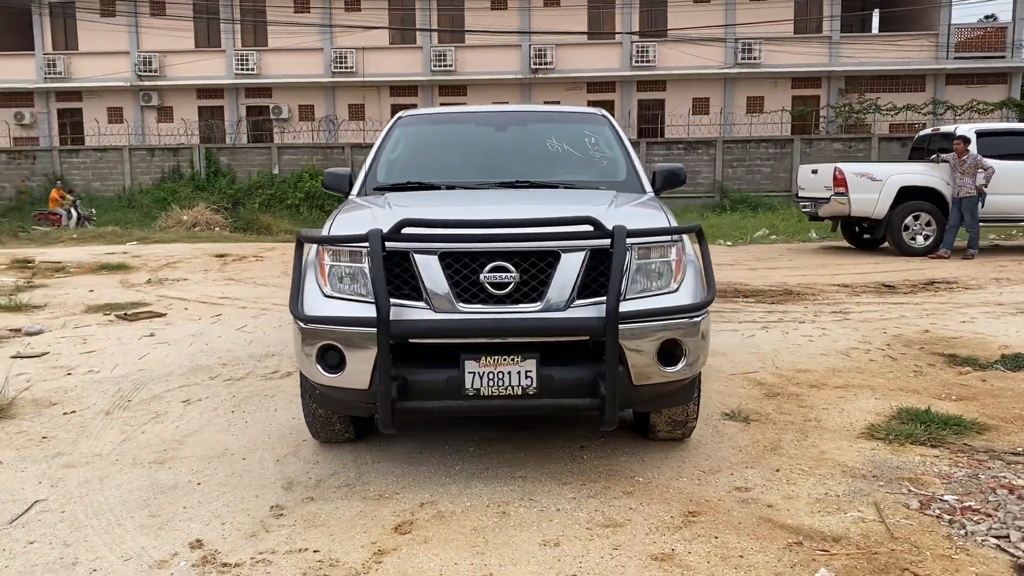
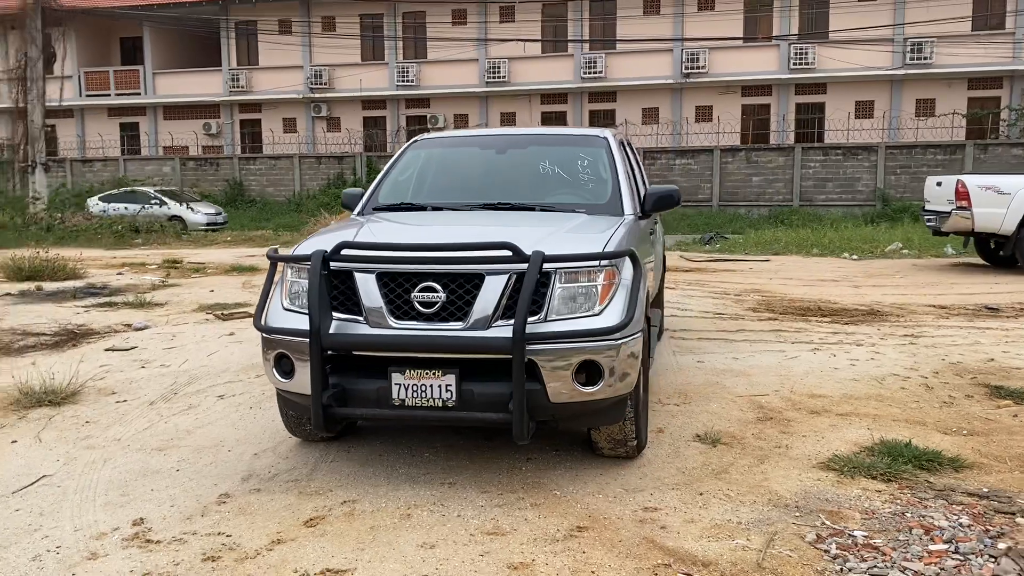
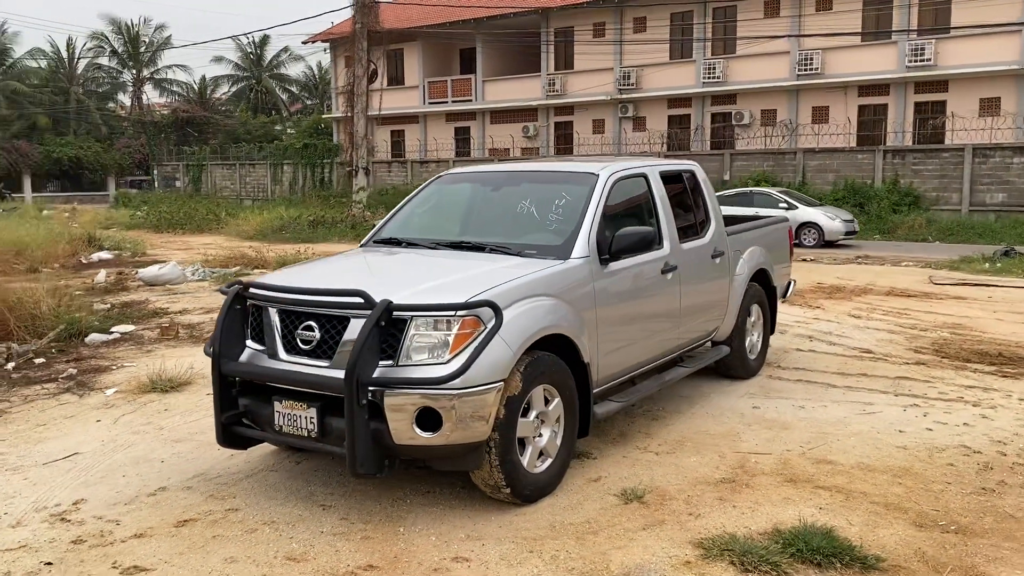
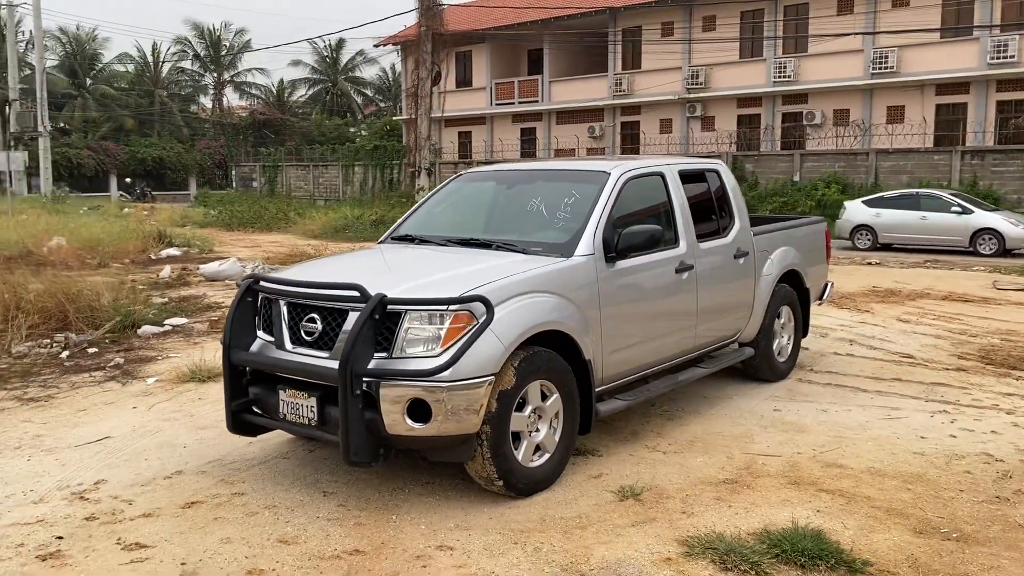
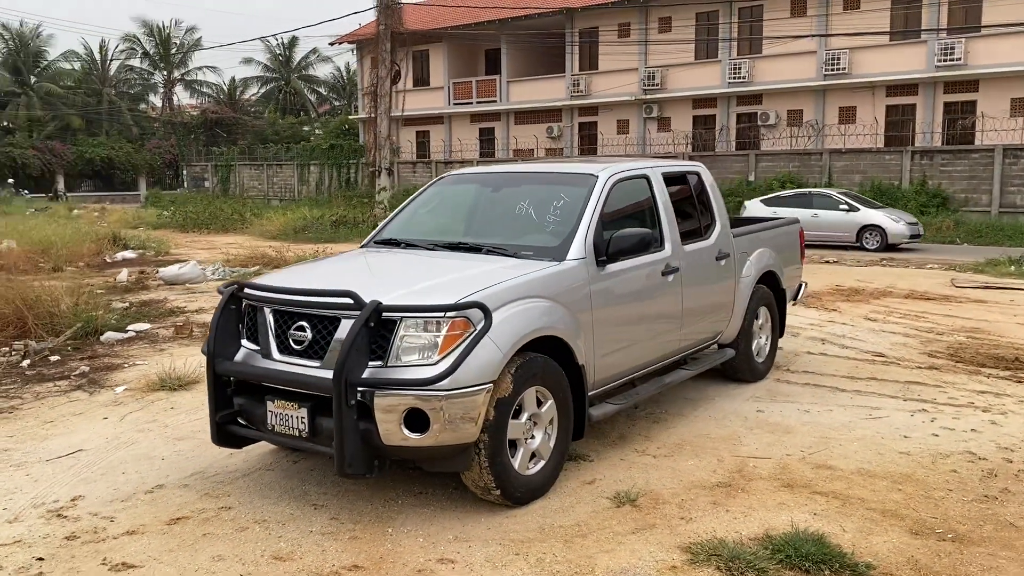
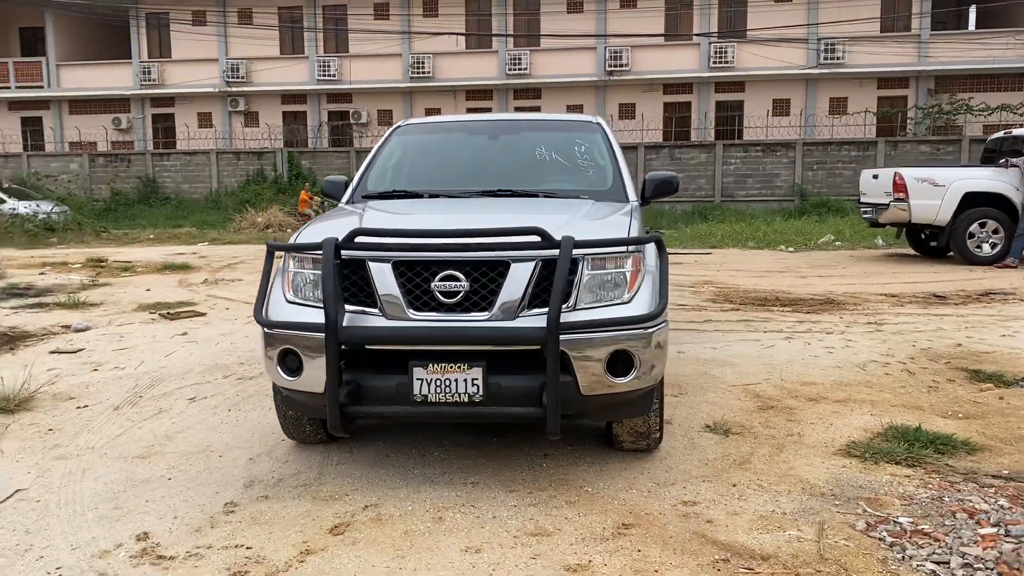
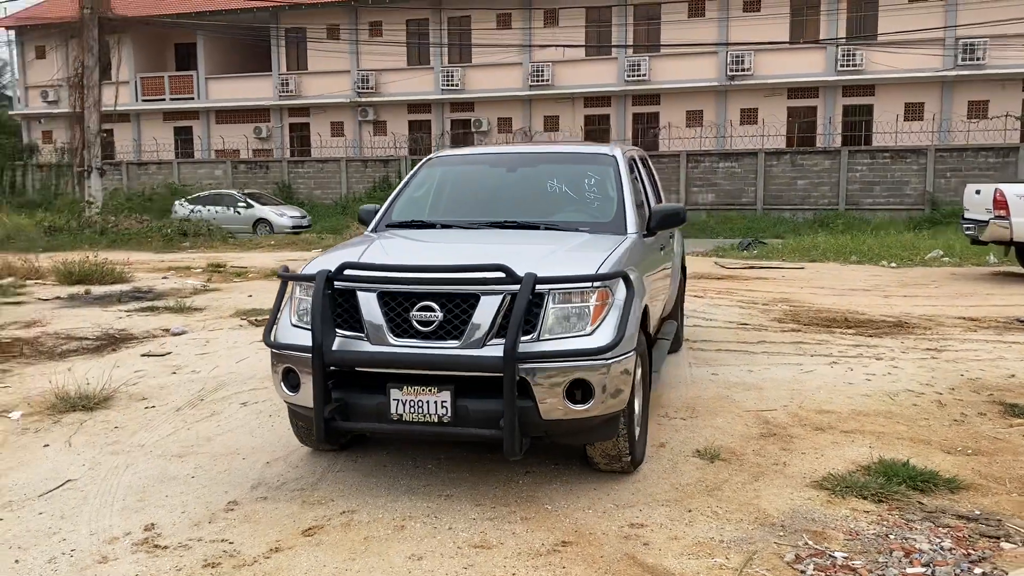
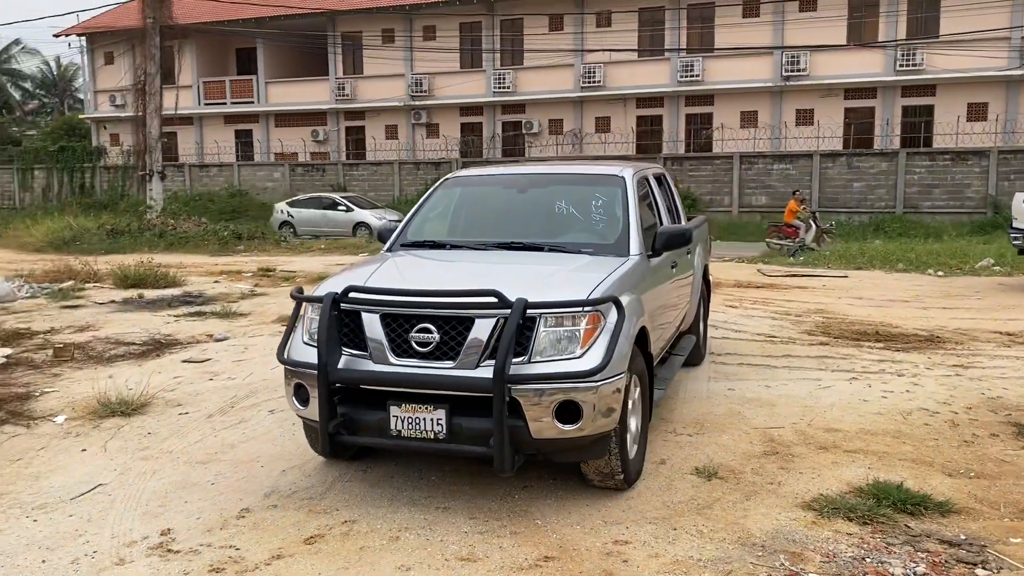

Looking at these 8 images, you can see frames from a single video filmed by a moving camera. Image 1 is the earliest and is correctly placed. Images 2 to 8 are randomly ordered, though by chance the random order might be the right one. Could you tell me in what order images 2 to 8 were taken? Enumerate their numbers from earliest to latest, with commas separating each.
6, 2, 7, 8, 3, 5, 4
